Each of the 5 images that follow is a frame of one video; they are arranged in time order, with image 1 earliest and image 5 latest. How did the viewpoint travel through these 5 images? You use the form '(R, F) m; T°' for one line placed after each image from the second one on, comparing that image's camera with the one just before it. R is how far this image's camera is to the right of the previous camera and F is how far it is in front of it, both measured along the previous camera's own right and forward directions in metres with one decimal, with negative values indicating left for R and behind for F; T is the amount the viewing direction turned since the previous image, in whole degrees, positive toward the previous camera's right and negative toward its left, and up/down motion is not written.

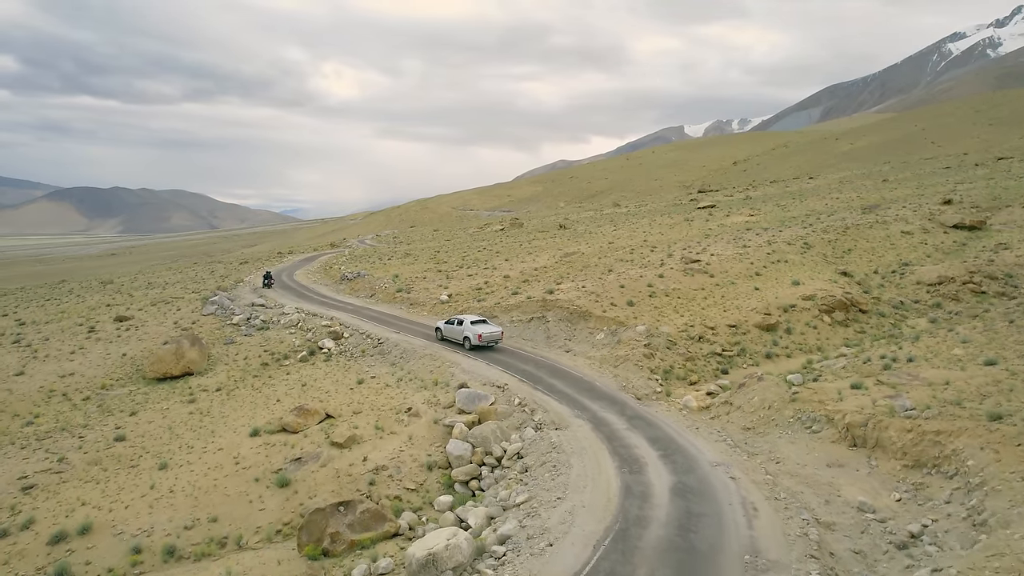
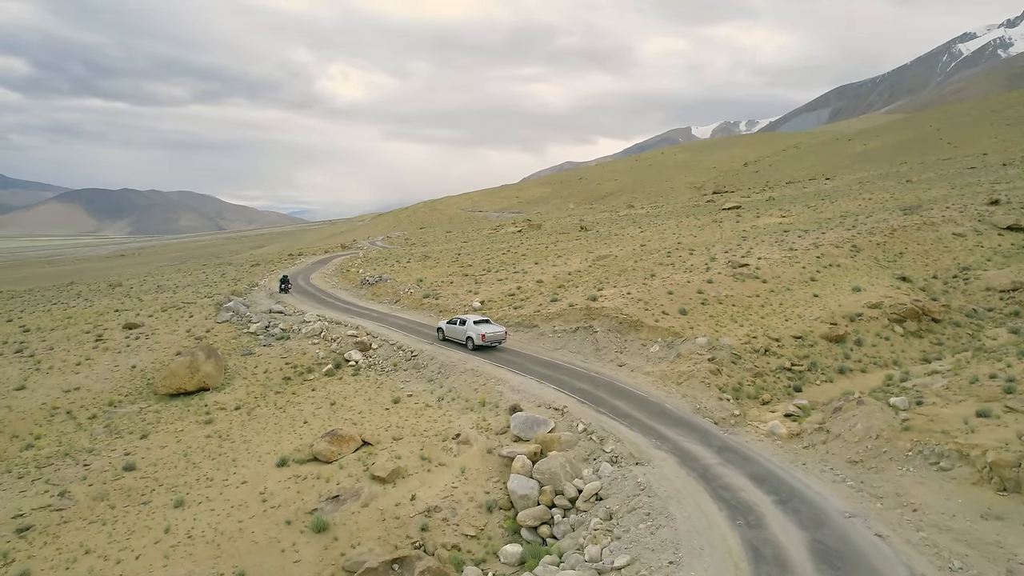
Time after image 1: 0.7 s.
(-1.5, +2.4) m; -1°
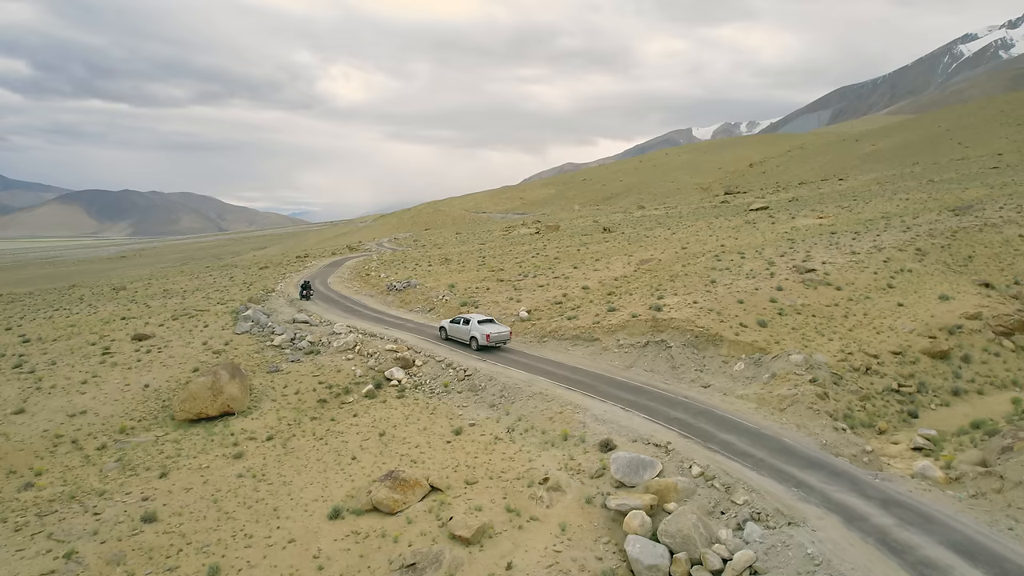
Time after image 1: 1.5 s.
(-2.2, +3.0) m; 0°
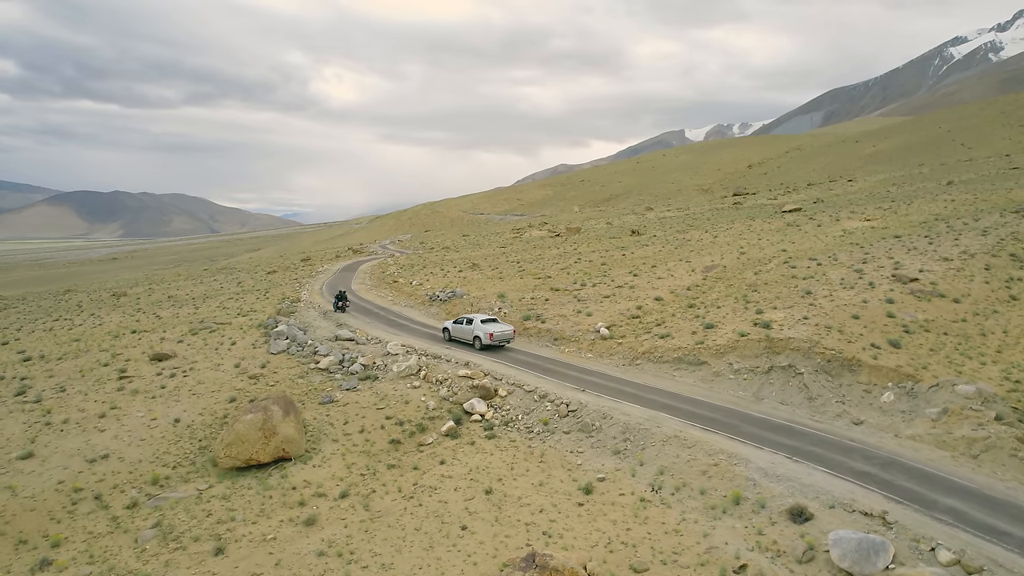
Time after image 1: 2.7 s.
(-3.3, +3.6) m; +1°
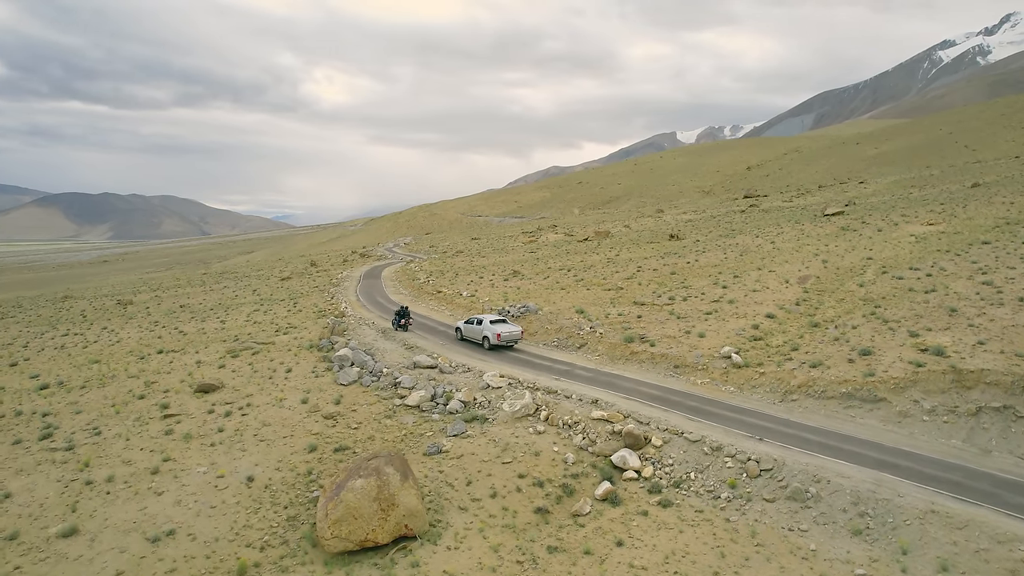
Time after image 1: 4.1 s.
(-4.0, +3.8) m; +1°
